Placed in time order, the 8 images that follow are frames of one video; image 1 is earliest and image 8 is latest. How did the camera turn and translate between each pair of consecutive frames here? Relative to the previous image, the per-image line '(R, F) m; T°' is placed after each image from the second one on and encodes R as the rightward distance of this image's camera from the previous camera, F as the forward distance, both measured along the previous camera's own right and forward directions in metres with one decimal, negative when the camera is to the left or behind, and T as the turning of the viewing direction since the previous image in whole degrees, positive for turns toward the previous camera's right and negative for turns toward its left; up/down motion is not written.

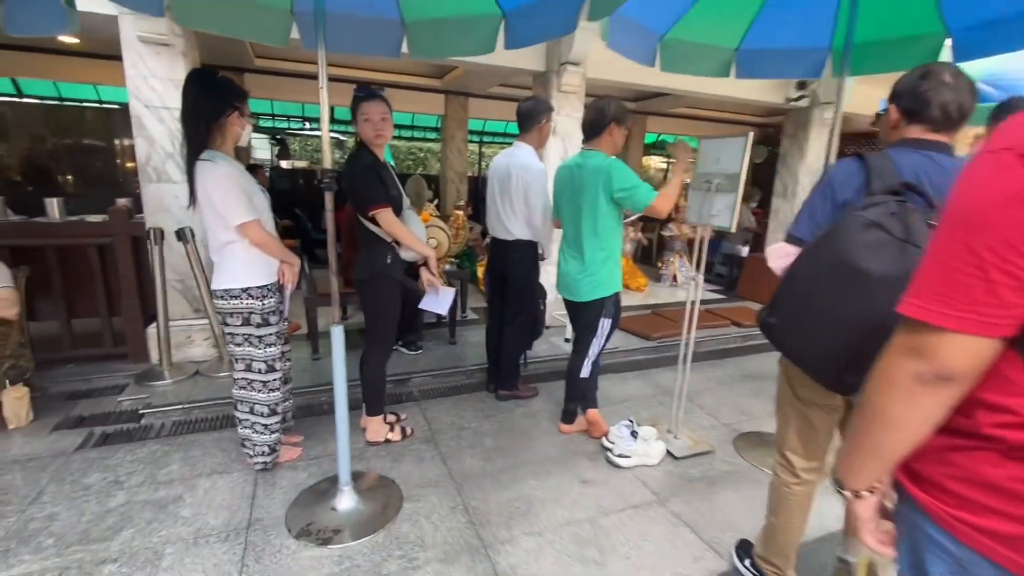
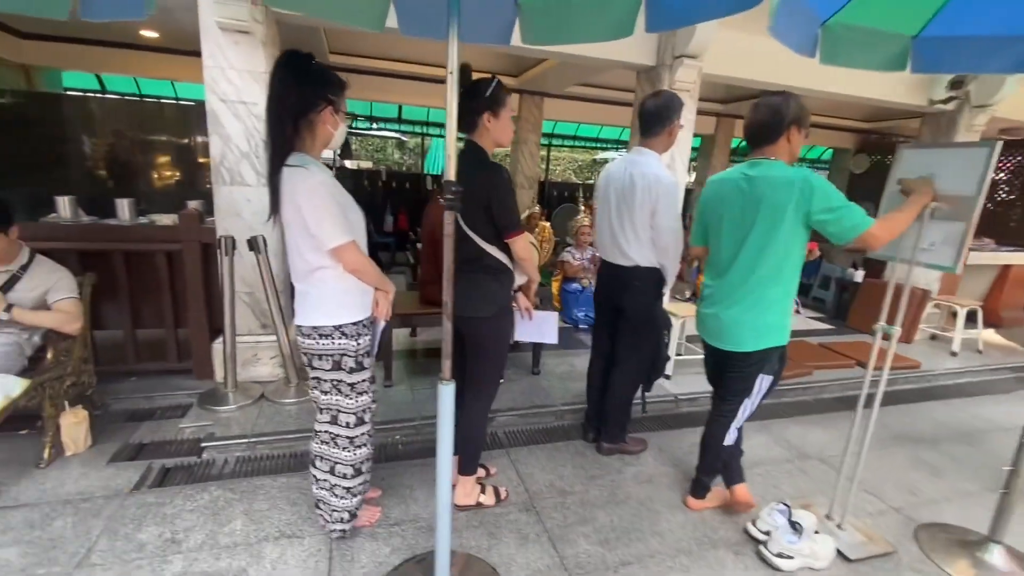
(-0.4, +0.5) m; -5°
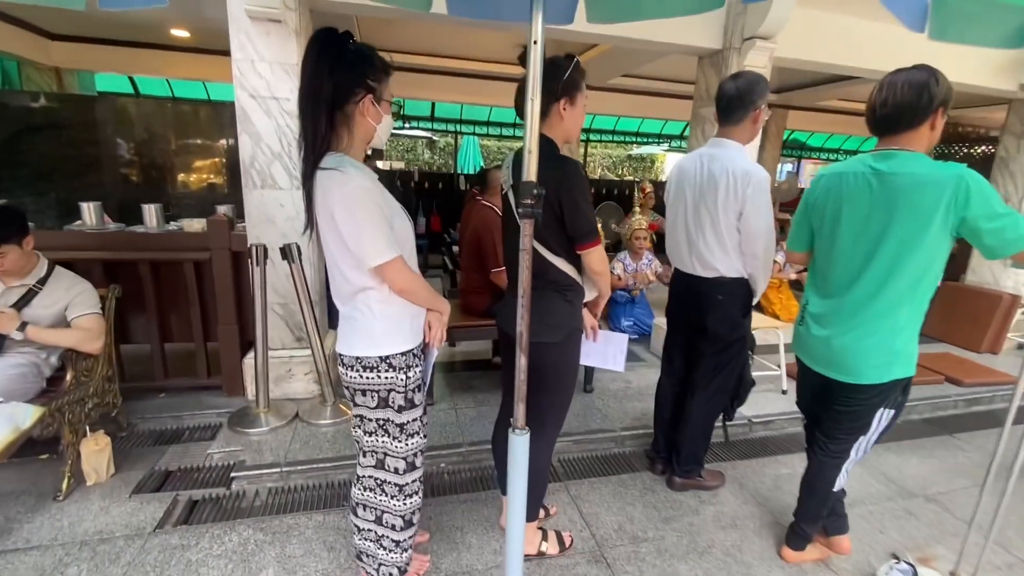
(-0.2, +0.3) m; -3°
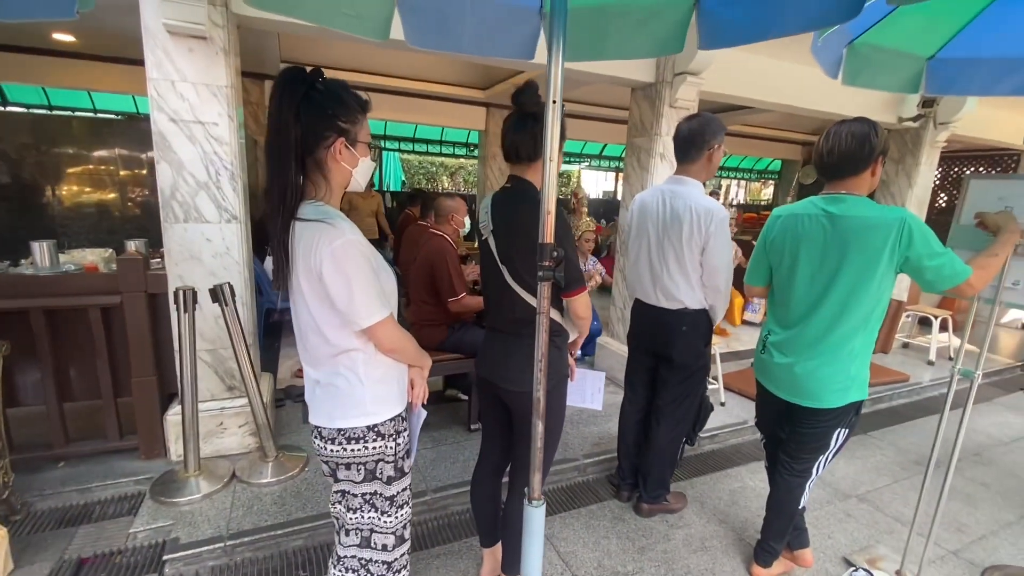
(-0.2, +0.1) m; +9°
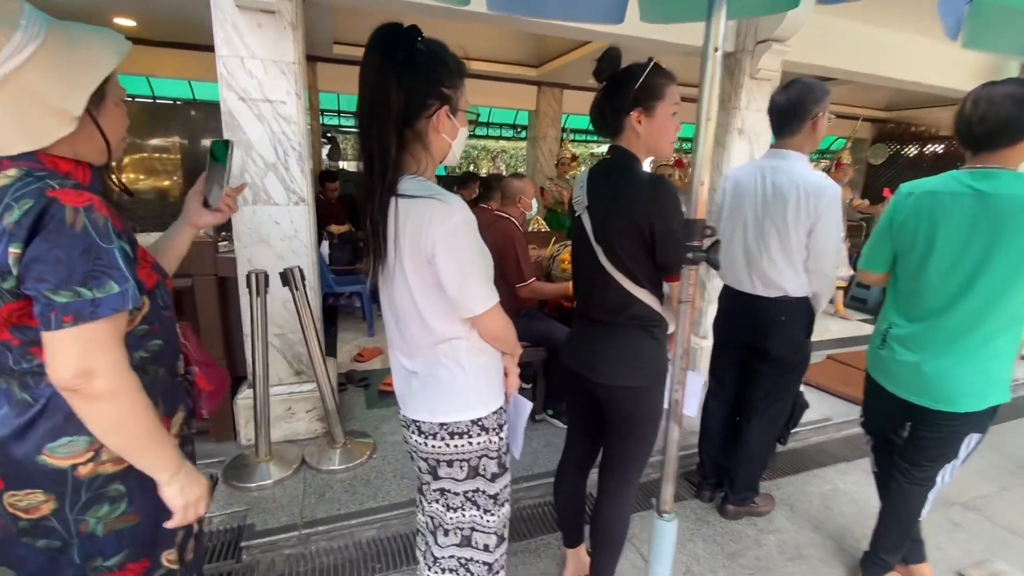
(-0.2, +0.1) m; -4°
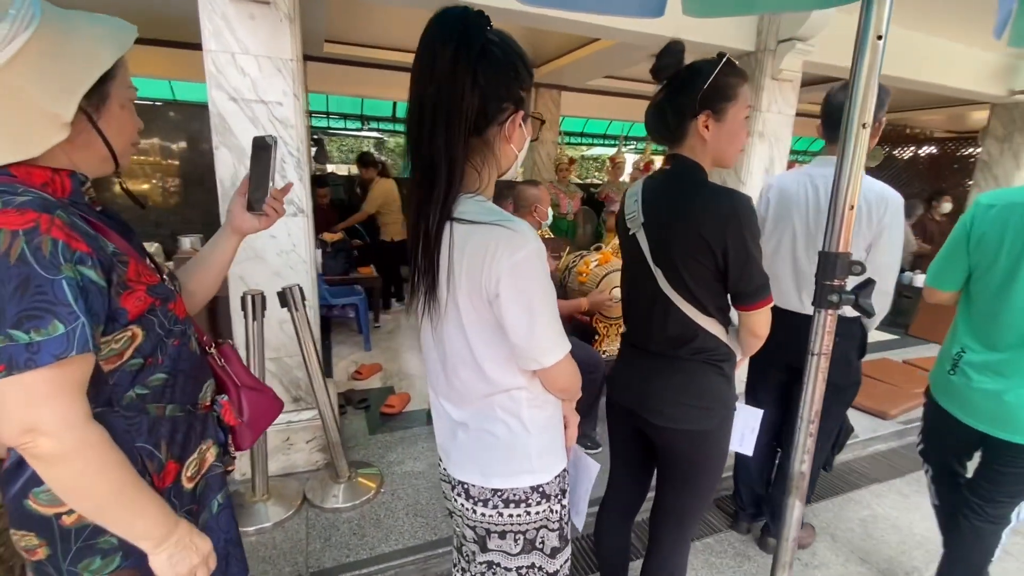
(-0.2, +0.2) m; +2°
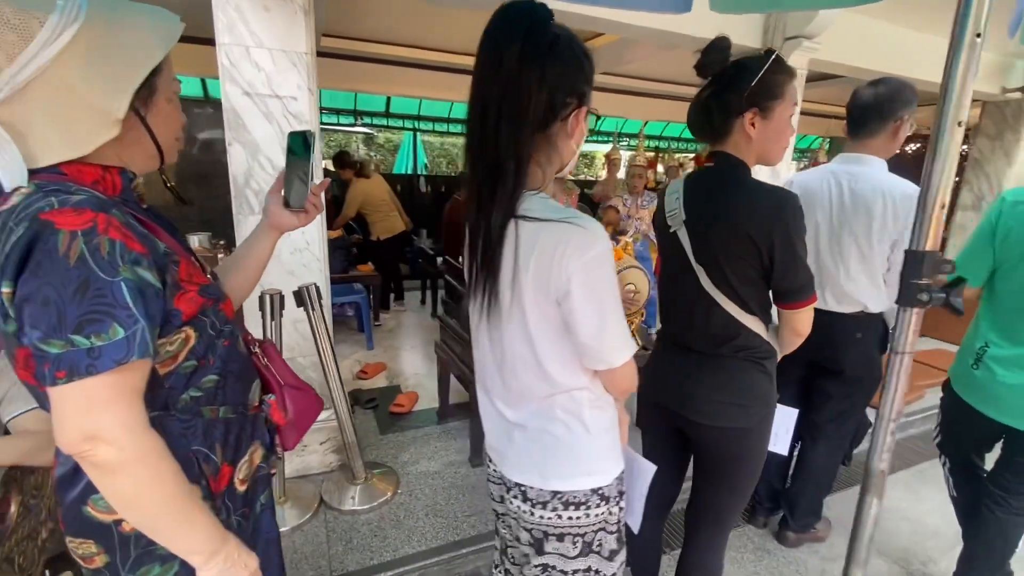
(-0.2, 0.0) m; +2°
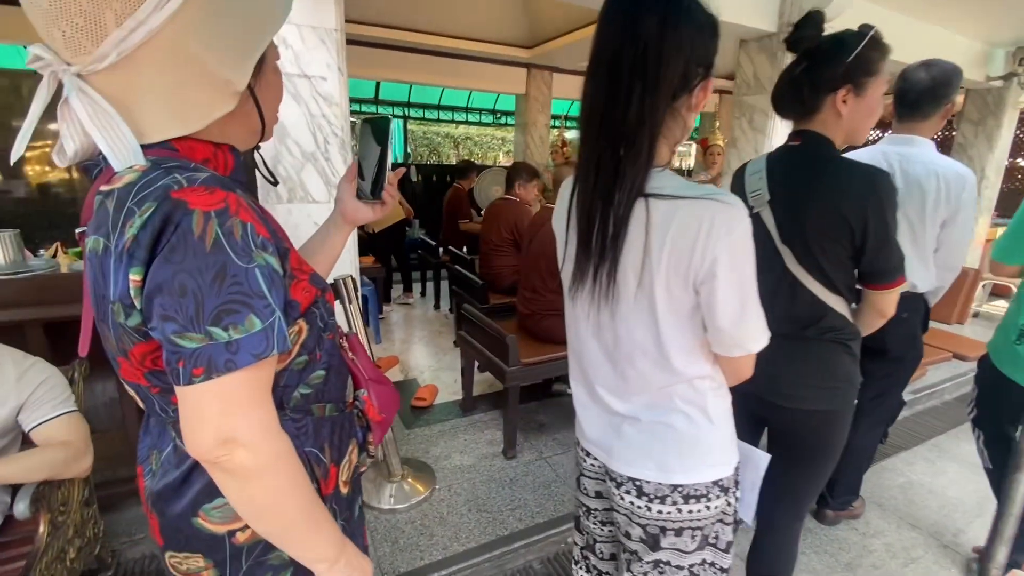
(-0.3, +0.1) m; +3°
